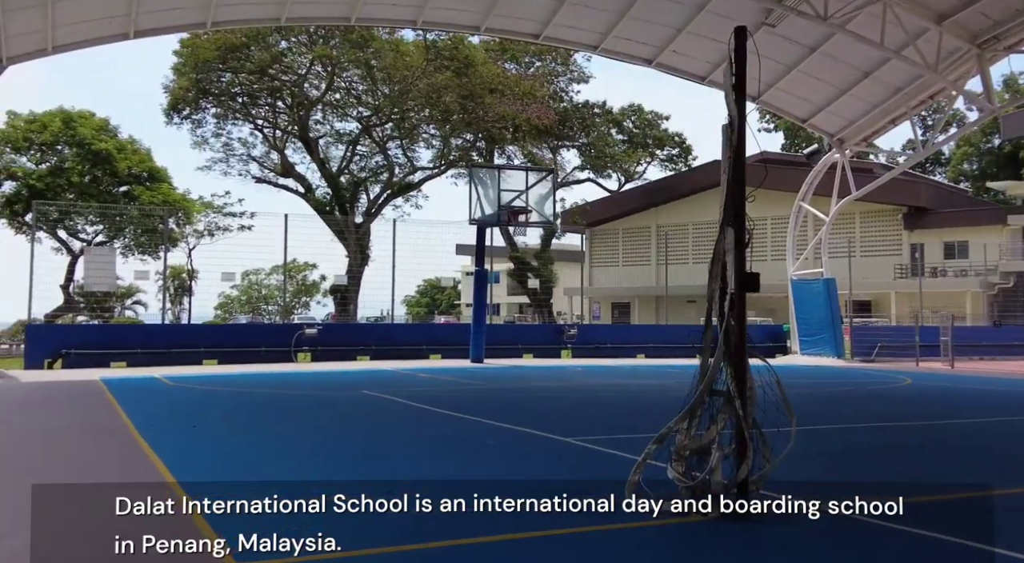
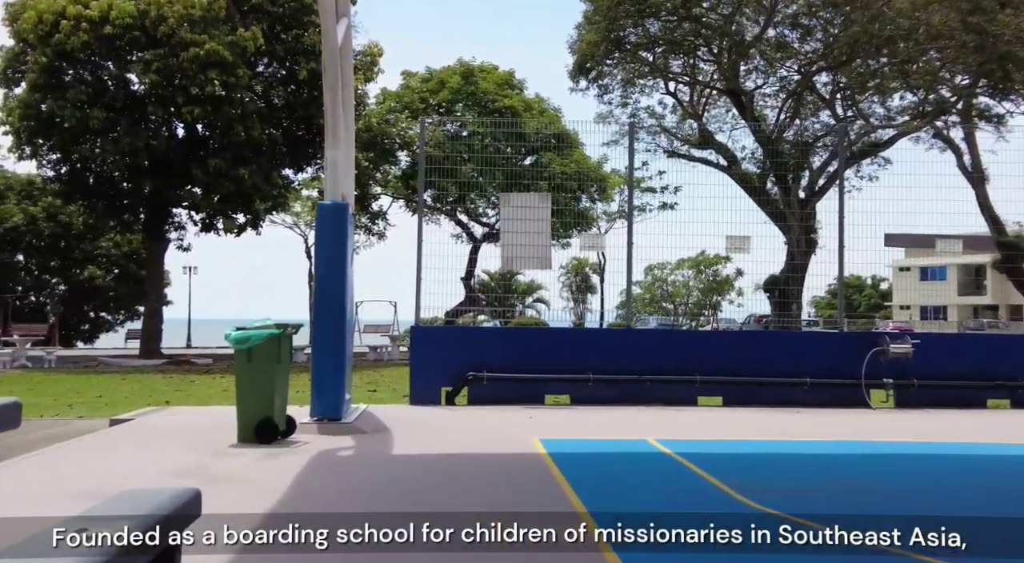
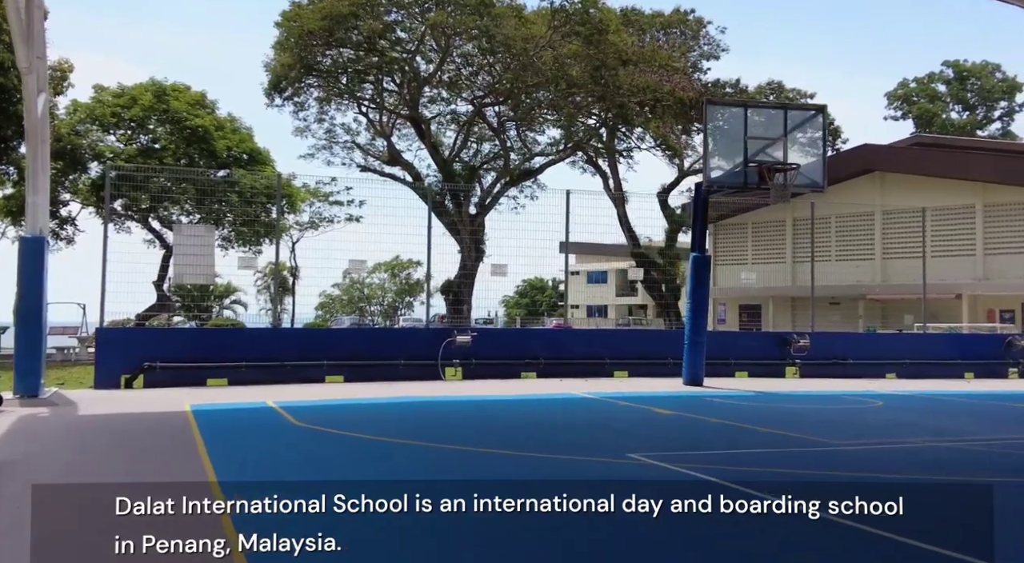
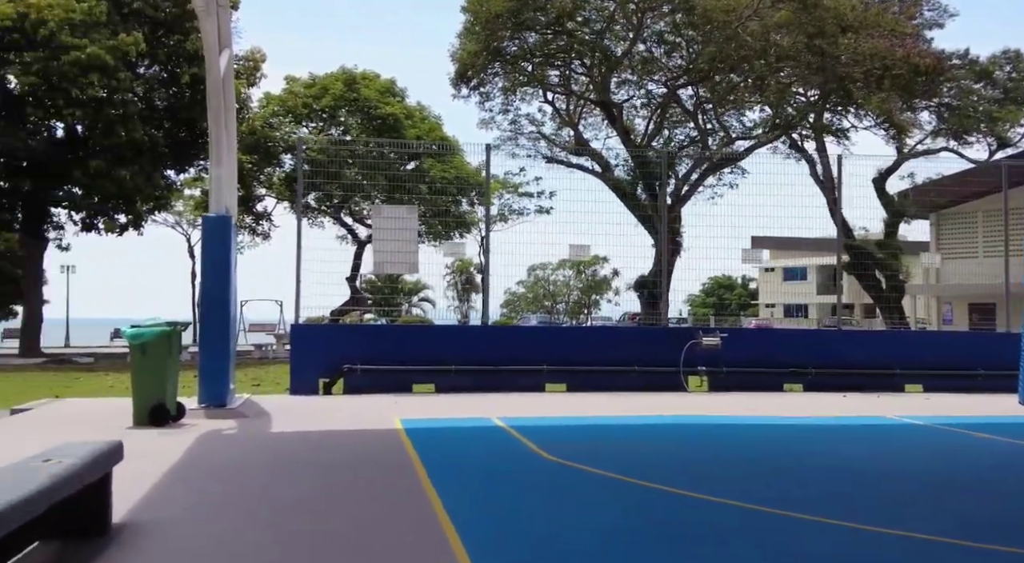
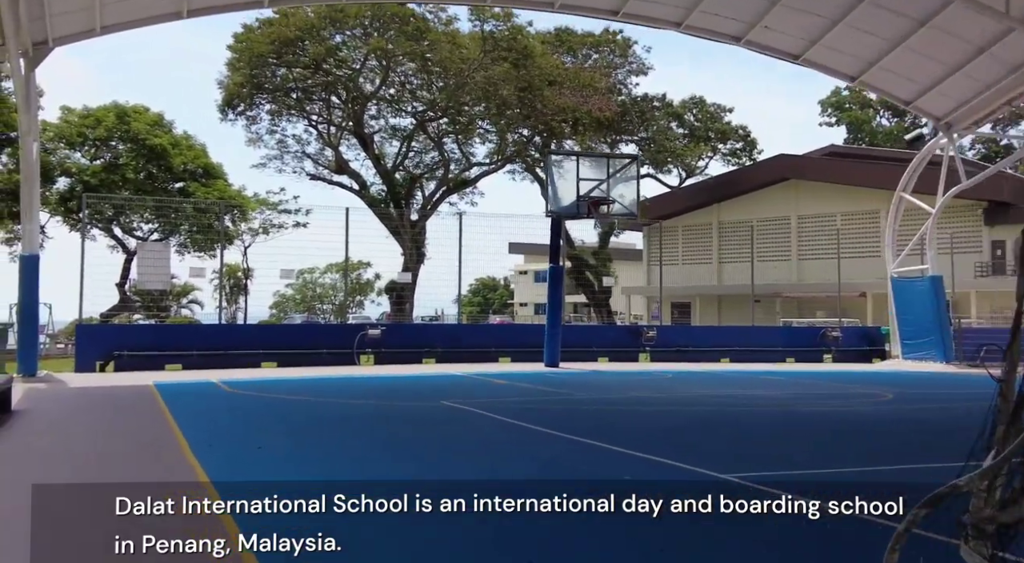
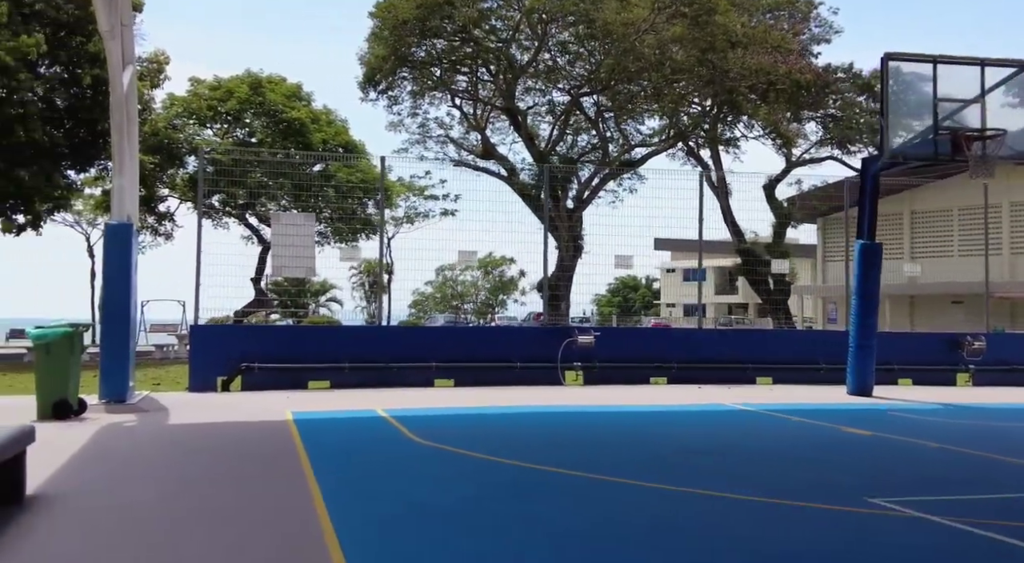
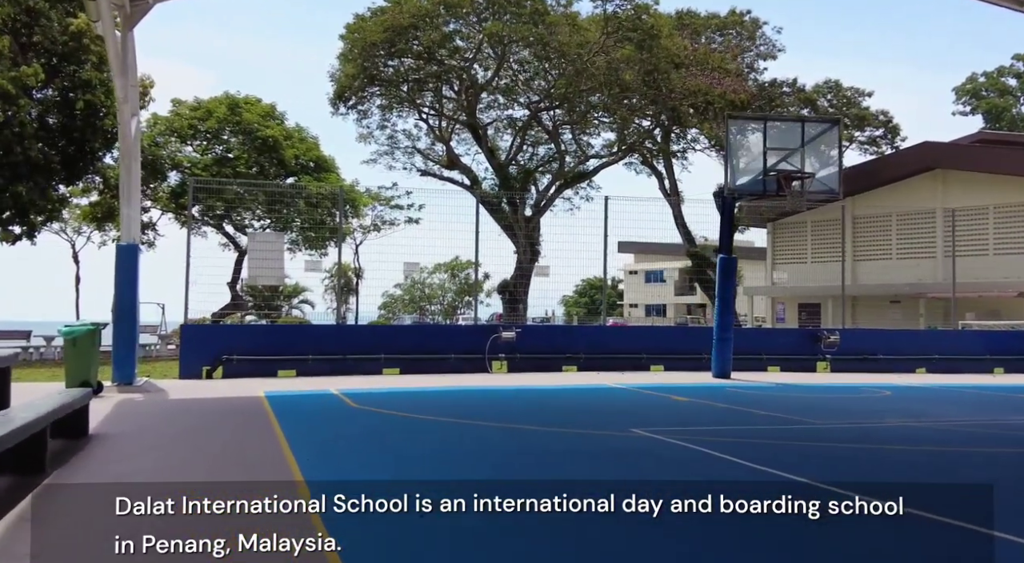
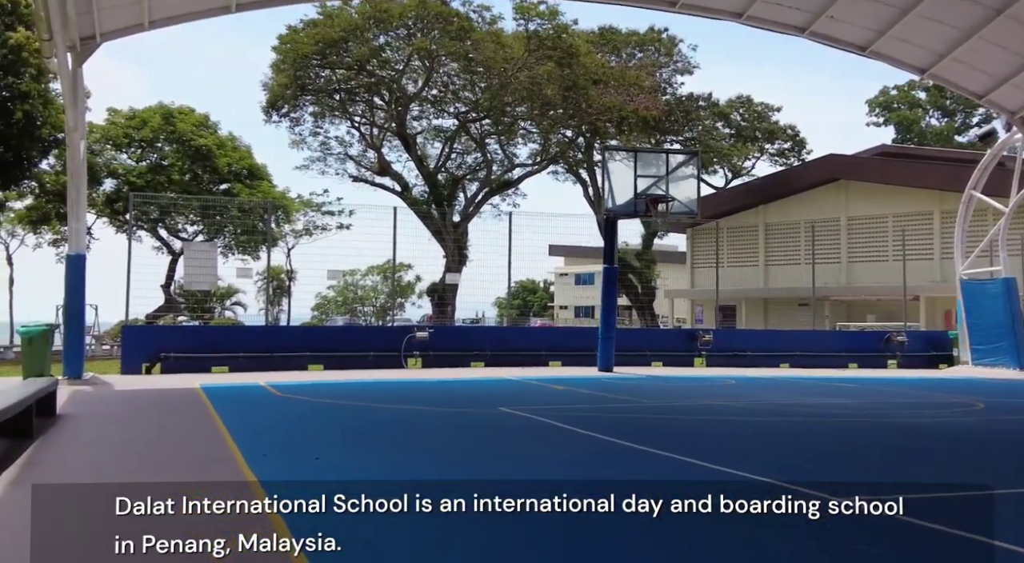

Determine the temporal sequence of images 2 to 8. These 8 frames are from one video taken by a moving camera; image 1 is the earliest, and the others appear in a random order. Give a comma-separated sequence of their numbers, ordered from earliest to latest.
5, 8, 7, 3, 6, 4, 2
